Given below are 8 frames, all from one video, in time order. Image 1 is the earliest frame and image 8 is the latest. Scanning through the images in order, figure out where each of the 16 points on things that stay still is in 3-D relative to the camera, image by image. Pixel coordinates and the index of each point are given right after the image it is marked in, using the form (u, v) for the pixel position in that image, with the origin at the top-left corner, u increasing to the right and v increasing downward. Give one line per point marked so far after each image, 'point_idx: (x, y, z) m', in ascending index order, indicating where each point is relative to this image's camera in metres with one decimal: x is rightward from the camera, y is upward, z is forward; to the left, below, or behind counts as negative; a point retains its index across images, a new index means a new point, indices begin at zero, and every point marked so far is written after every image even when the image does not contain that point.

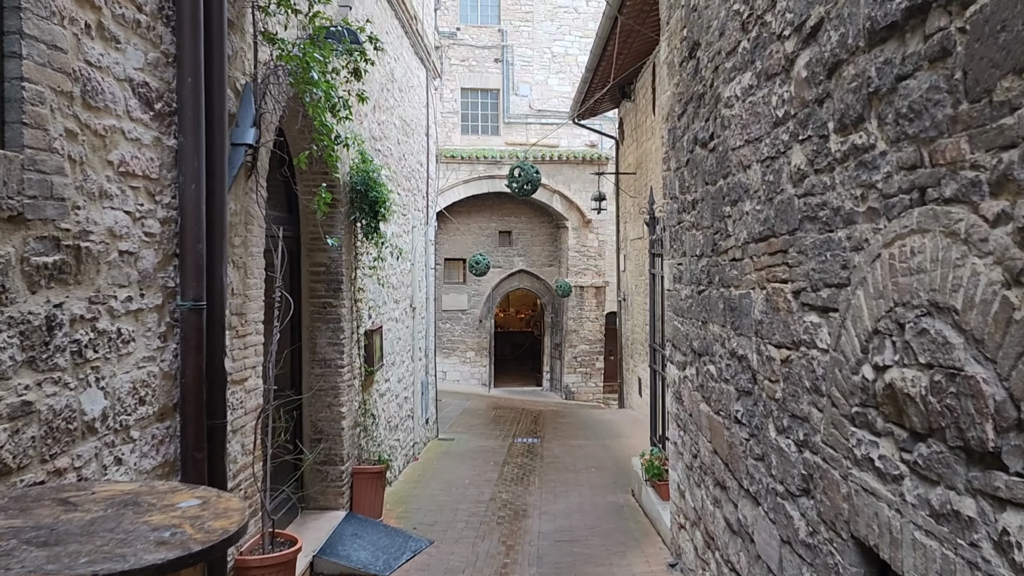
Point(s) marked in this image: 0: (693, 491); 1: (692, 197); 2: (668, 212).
0: (+0.9, -1.0, +3.8) m
1: (+0.9, +0.4, +3.6) m
2: (+0.9, +0.4, +4.3) m
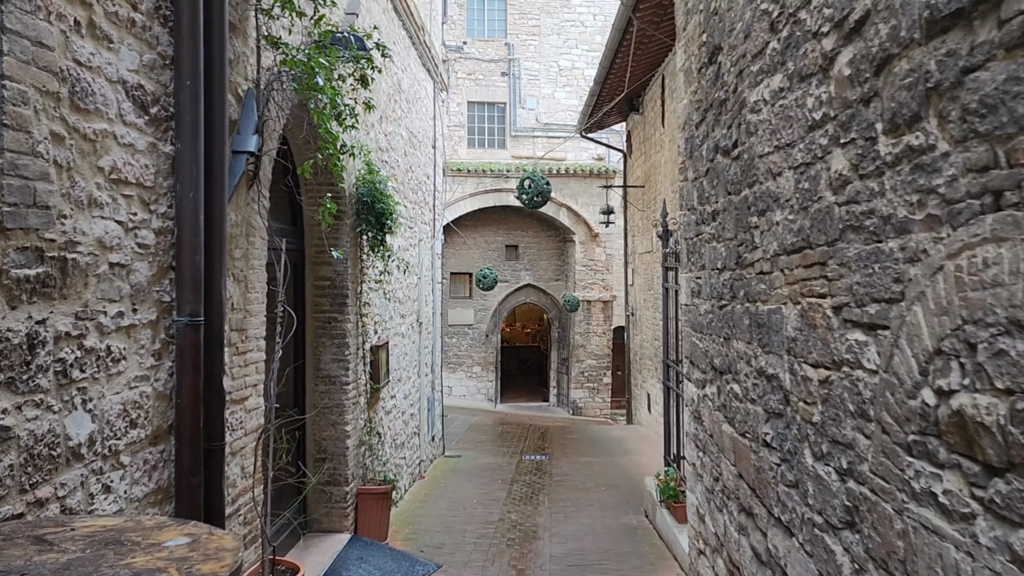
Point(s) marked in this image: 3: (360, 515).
0: (+1.0, -1.1, +3.6) m
1: (+0.9, +0.4, +3.5) m
2: (+1.0, +0.3, +4.2) m
3: (-1.0, -1.5, +4.9) m
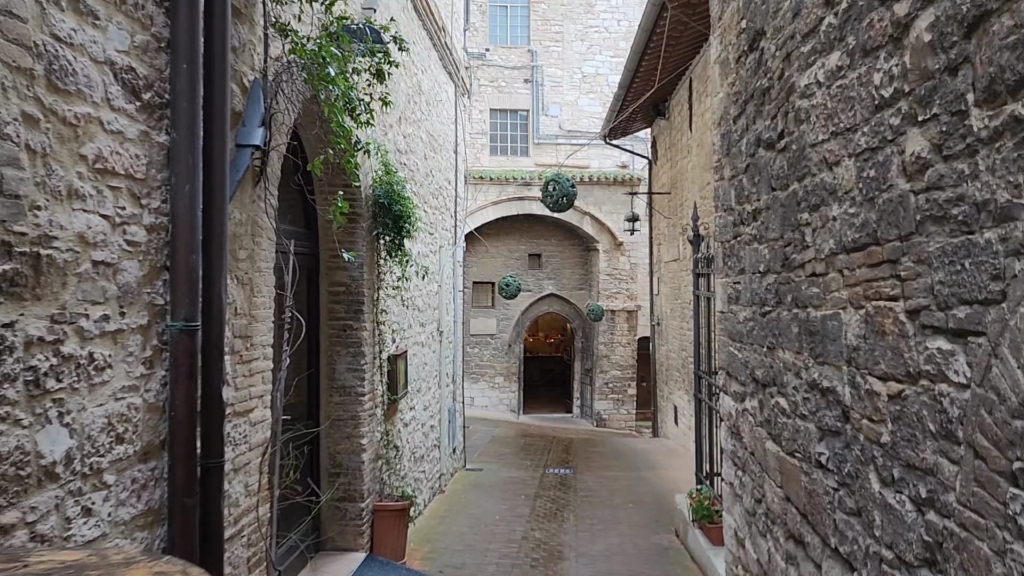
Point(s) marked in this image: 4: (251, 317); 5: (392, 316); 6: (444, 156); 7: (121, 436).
0: (+1.1, -1.1, +3.3) m
1: (+1.0, +0.4, +3.2) m
2: (+1.1, +0.3, +3.9) m
3: (-0.9, -1.5, +4.7) m
4: (-1.0, -0.1, +2.9) m
5: (-0.8, -0.2, +5.2) m
6: (-0.7, +1.4, +7.8) m
7: (-1.1, -0.4, +2.1) m
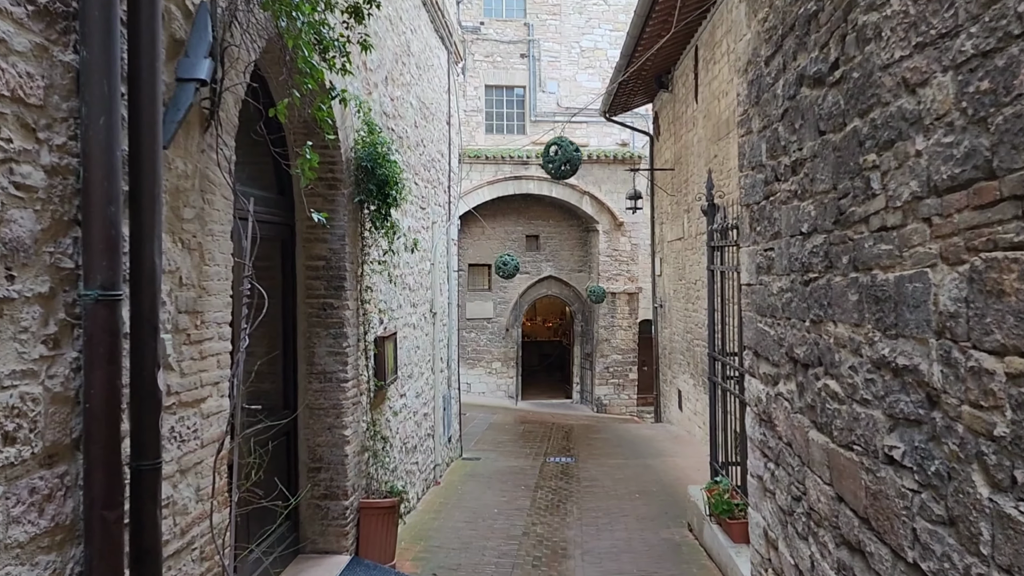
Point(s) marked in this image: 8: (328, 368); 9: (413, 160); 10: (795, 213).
0: (+1.1, -1.0, +2.8) m
1: (+1.0, +0.5, +2.8) m
2: (+1.1, +0.5, +3.4) m
3: (-0.9, -1.4, +4.3) m
4: (-1.0, 0.0, +2.5) m
5: (-0.8, 0.0, +4.7) m
6: (-0.7, +1.6, +7.3) m
7: (-1.1, -0.3, +1.6) m
8: (-1.0, -0.4, +4.1) m
9: (-0.8, +1.0, +6.0) m
10: (+1.0, +0.3, +2.7) m
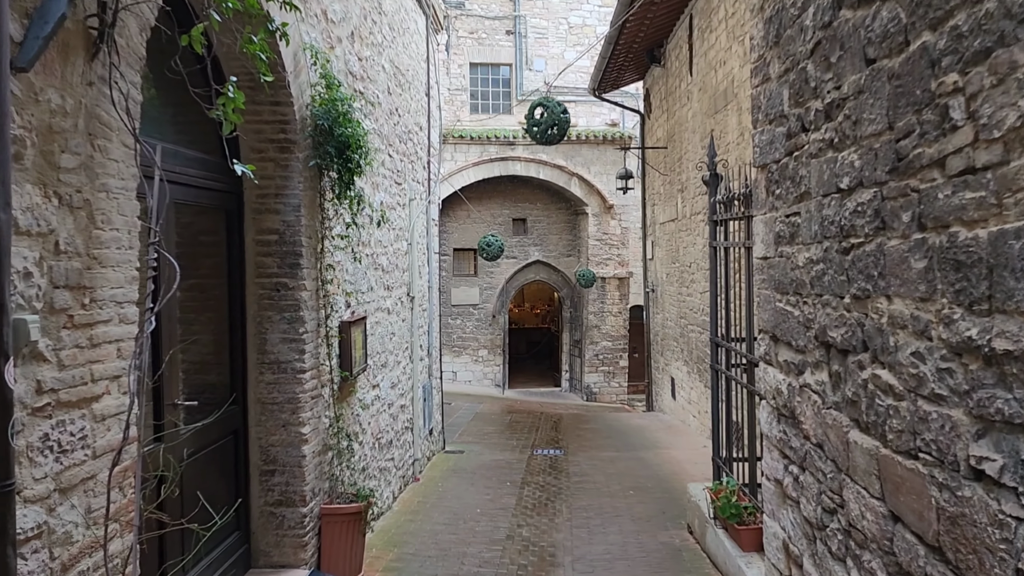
0: (+1.0, -0.9, +2.4) m
1: (+1.0, +0.6, +2.3) m
2: (+1.0, +0.6, +2.9) m
3: (-1.0, -1.3, +3.8) m
4: (-1.1, +0.1, +1.9) m
5: (-1.0, +0.1, +4.2) m
6: (-0.9, +1.7, +6.8) m
7: (-1.1, -0.3, +1.1) m
8: (-1.1, -0.3, +3.6) m
9: (-0.9, +1.2, +5.4) m
10: (+1.0, +0.4, +2.3) m
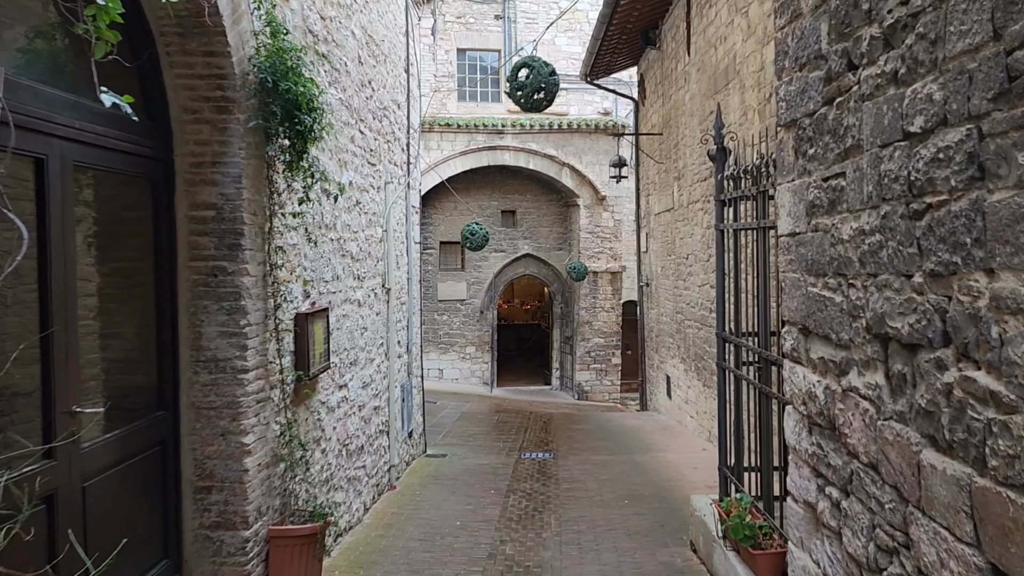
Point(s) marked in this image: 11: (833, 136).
0: (+0.9, -0.8, +1.9) m
1: (+0.9, +0.6, +1.7) m
2: (+0.9, +0.6, +2.4) m
3: (-1.0, -1.2, +3.2) m
4: (-1.2, +0.1, +1.4) m
5: (-1.1, +0.1, +3.7) m
6: (-1.0, +1.8, +6.2) m
7: (-1.2, -0.2, +0.6) m
8: (-1.2, -0.3, +3.1) m
9: (-1.0, +1.2, +4.9) m
10: (+0.9, +0.4, +1.7) m
11: (+0.9, +0.4, +2.1) m
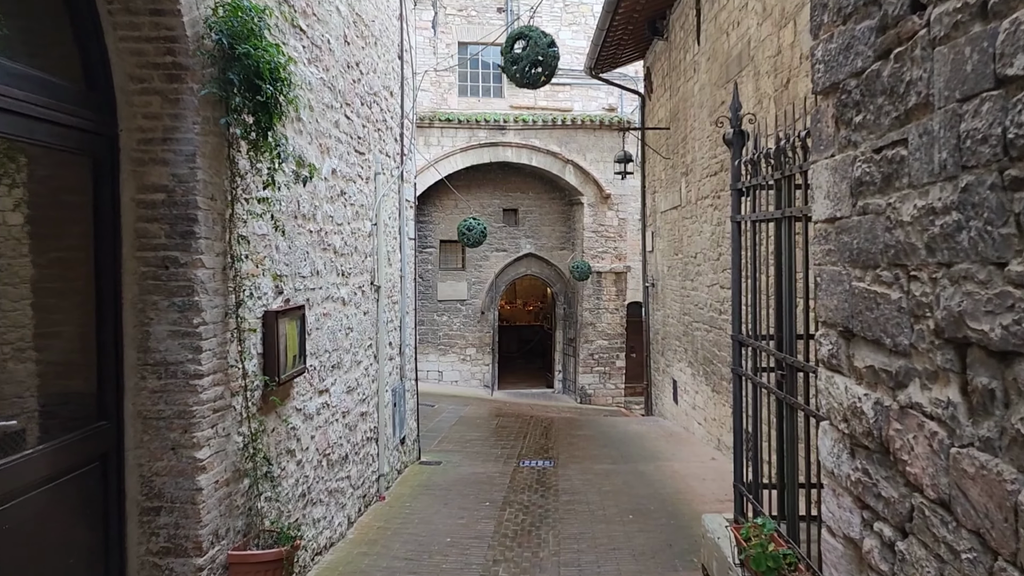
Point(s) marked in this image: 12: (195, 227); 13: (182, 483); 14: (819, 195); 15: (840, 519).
0: (+0.9, -0.8, +1.5) m
1: (+0.9, +0.6, +1.4) m
2: (+0.9, +0.6, +2.0) m
3: (-1.1, -1.2, +2.9) m
4: (-1.2, +0.2, +1.0) m
5: (-1.1, +0.2, +3.3) m
6: (-1.0, +1.8, +5.9) m
7: (-1.2, -0.2, +0.2) m
8: (-1.2, -0.2, +2.7) m
9: (-1.0, +1.2, +4.5) m
10: (+0.9, +0.4, +1.4) m
11: (+0.9, +0.4, +1.7) m
12: (-1.1, +0.2, +2.7) m
13: (-1.2, -0.7, +2.7) m
14: (+0.9, +0.3, +2.2) m
15: (+0.9, -0.6, +2.1) m
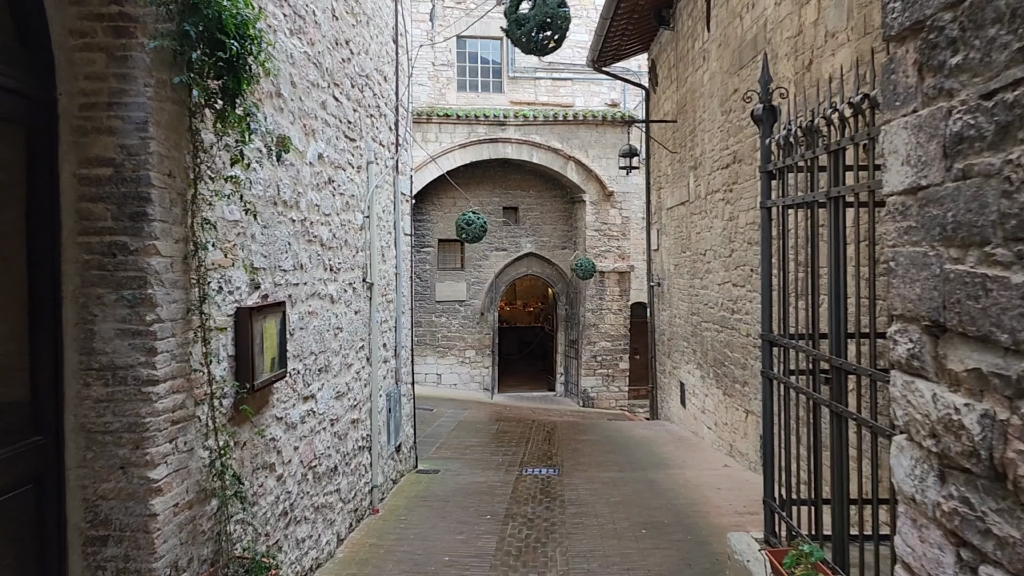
0: (+0.9, -0.8, +1.1) m
1: (+0.9, +0.7, +1.0) m
2: (+0.9, +0.7, +1.7) m
3: (-1.1, -1.2, +2.5) m
4: (-1.2, +0.2, +0.6) m
5: (-1.1, +0.2, +2.9) m
6: (-1.0, +1.9, +5.5) m
7: (-1.2, -0.1, -0.2) m
8: (-1.2, -0.2, +2.3) m
9: (-1.0, +1.3, +4.1) m
10: (+0.9, +0.5, +1.0) m
11: (+0.9, +0.5, +1.3) m
12: (-1.1, +0.2, +2.3) m
13: (-1.2, -0.7, +2.3) m
14: (+0.9, +0.3, +1.8) m
15: (+0.9, -0.6, +1.7) m
